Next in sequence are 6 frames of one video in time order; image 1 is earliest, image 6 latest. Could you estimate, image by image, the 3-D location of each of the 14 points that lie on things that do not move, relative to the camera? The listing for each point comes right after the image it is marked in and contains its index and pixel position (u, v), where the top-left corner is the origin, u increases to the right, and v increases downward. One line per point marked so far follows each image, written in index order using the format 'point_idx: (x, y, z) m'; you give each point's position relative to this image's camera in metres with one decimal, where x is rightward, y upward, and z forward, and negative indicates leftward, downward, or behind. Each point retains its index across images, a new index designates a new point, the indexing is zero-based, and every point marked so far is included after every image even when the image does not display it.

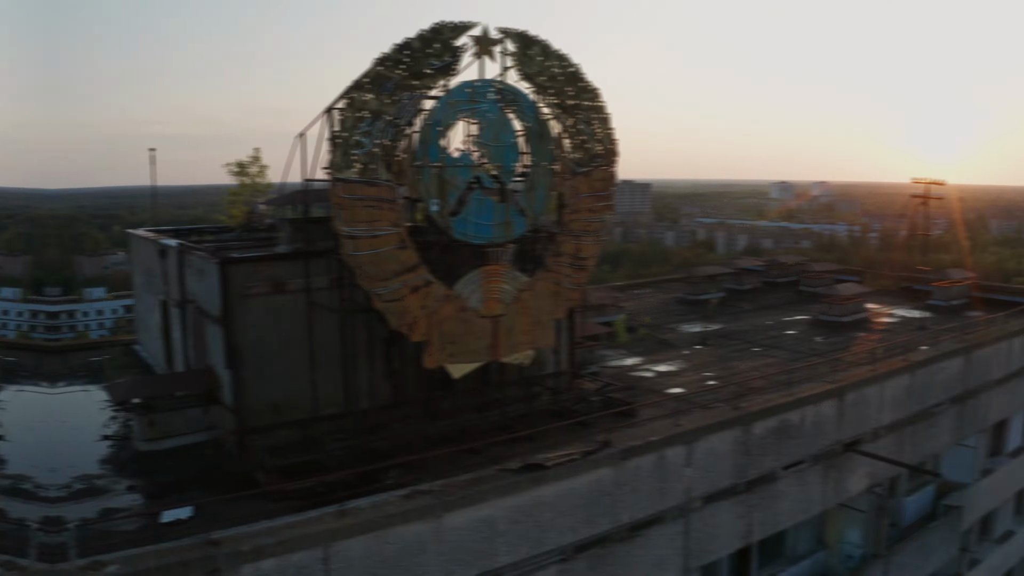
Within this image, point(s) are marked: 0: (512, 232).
0: (0.0, +1.1, +14.1) m
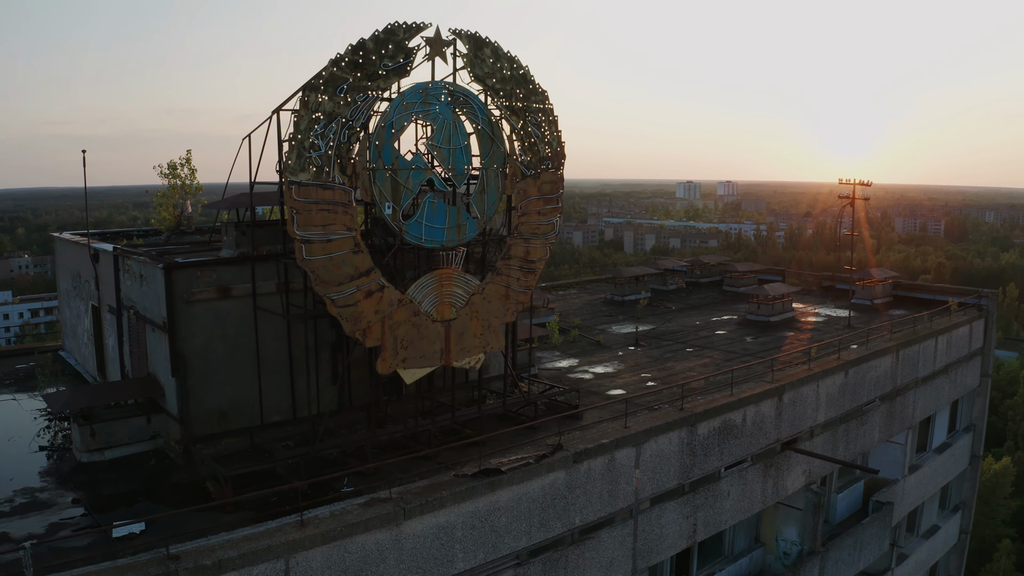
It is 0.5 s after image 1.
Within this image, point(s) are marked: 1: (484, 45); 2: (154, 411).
0: (-0.9, +1.0, +14.1) m
1: (-0.5, +4.6, +14.1) m
2: (-6.8, -2.3, +14.2) m
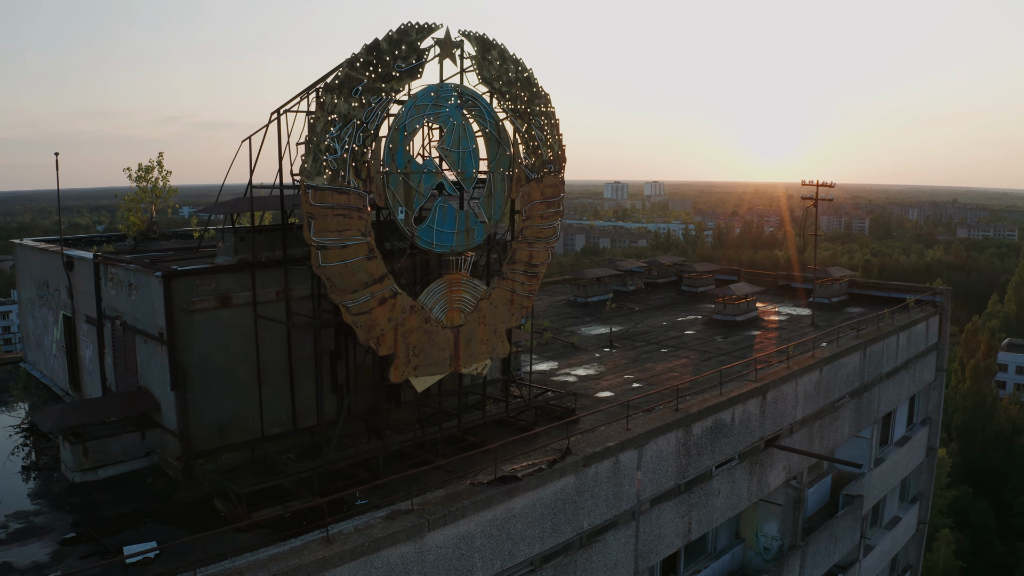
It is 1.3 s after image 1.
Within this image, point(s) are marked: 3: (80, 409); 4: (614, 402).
0: (-0.7, +0.9, +13.9) m
1: (-0.4, +4.5, +13.9) m
2: (-6.6, -2.5, +13.5) m
3: (-7.6, -2.1, +13.0) m
4: (+2.7, -3.0, +19.7) m
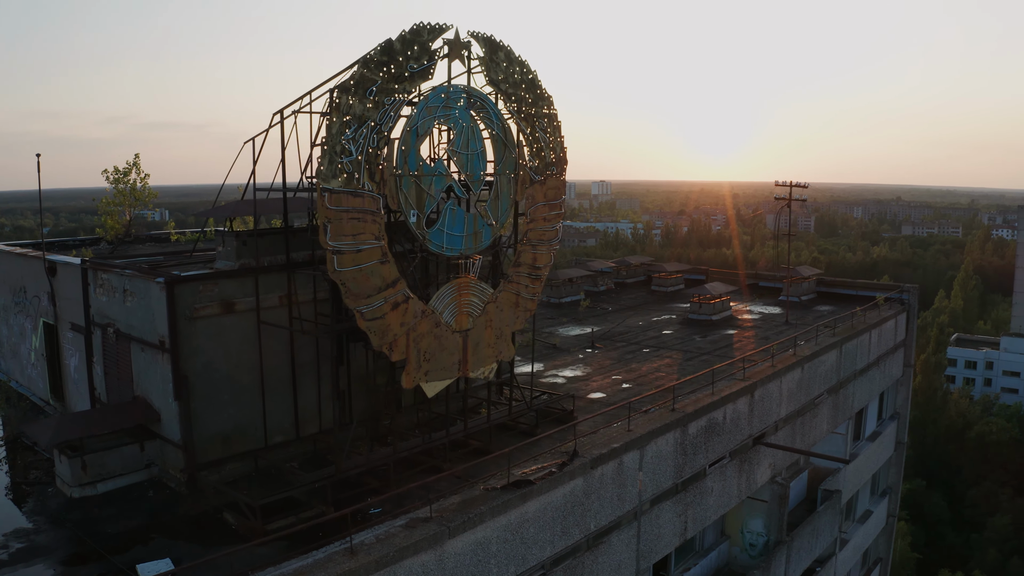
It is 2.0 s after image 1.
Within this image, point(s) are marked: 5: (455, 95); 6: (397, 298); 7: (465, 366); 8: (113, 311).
0: (-0.6, +0.8, +13.7) m
1: (-0.2, +4.4, +13.8) m
2: (-6.4, -2.6, +13.0) m
3: (-7.4, -2.3, +12.5) m
4: (+2.5, -3.0, +19.7) m
5: (-1.0, +3.4, +13.1) m
6: (-1.9, -0.2, +12.2) m
7: (-0.9, -1.5, +13.9) m
8: (-7.5, -0.4, +14.1) m
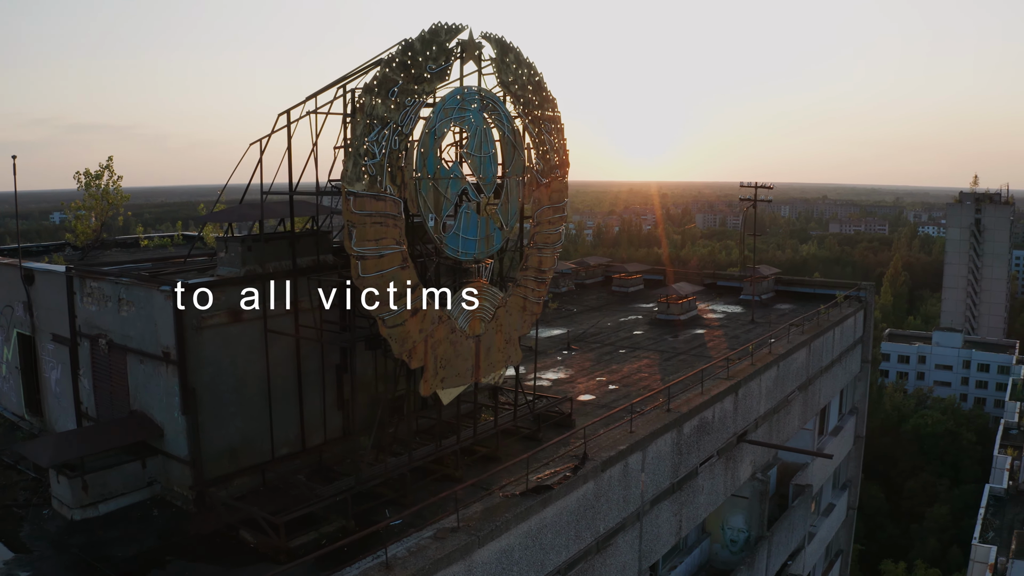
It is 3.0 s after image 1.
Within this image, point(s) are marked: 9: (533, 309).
0: (-0.3, +0.8, +13.6) m
1: (-0.1, +4.3, +13.6) m
2: (-6.0, -2.8, +12.4) m
3: (-7.0, -2.4, +11.8) m
4: (+2.3, -3.1, +19.8) m
5: (-0.7, +3.3, +12.9) m
6: (-1.5, -0.3, +11.9) m
7: (-0.6, -1.5, +13.7) m
8: (-7.3, -0.6, +13.3) m
9: (+0.4, -0.4, +15.0) m
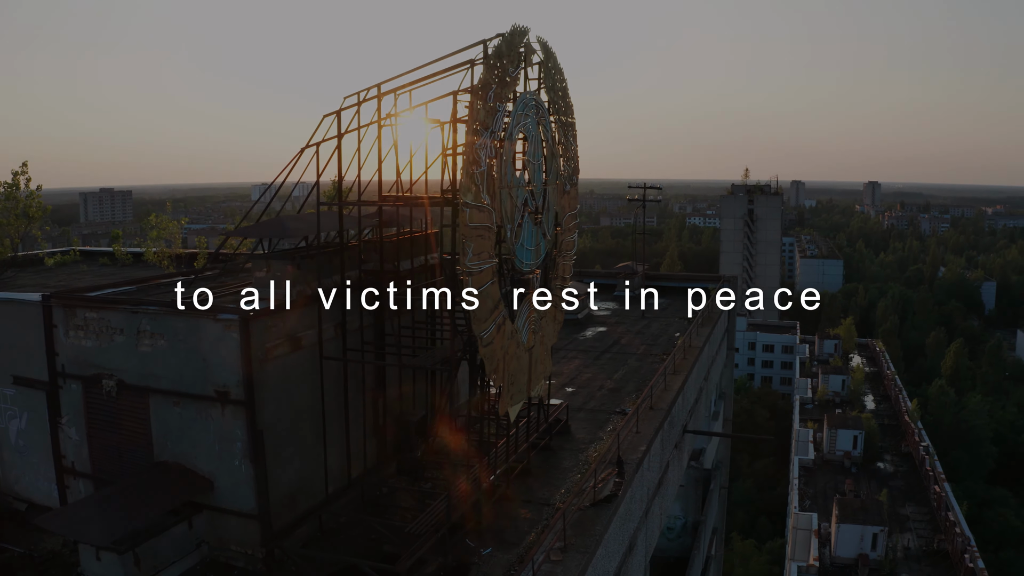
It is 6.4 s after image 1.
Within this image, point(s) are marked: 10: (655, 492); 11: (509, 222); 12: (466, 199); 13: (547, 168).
0: (+0.6, +0.6, +13.2) m
1: (+0.7, +4.2, +13.3) m
2: (-4.5, -3.2, +10.7) m
3: (-5.3, -2.9, +9.8) m
4: (+1.7, -3.2, +19.9) m
5: (+0.3, +3.1, +12.4) m
6: (-0.1, -0.5, +11.3) m
7: (+0.3, -1.7, +13.2) m
8: (-6.0, -1.1, +11.2) m
9: (+1.0, -0.6, +14.8) m
10: (+3.5, -5.1, +18.4) m
11: (0.0, +1.0, +11.6) m
12: (-0.6, +1.2, +9.9) m
13: (+0.6, +2.2, +13.6) m
